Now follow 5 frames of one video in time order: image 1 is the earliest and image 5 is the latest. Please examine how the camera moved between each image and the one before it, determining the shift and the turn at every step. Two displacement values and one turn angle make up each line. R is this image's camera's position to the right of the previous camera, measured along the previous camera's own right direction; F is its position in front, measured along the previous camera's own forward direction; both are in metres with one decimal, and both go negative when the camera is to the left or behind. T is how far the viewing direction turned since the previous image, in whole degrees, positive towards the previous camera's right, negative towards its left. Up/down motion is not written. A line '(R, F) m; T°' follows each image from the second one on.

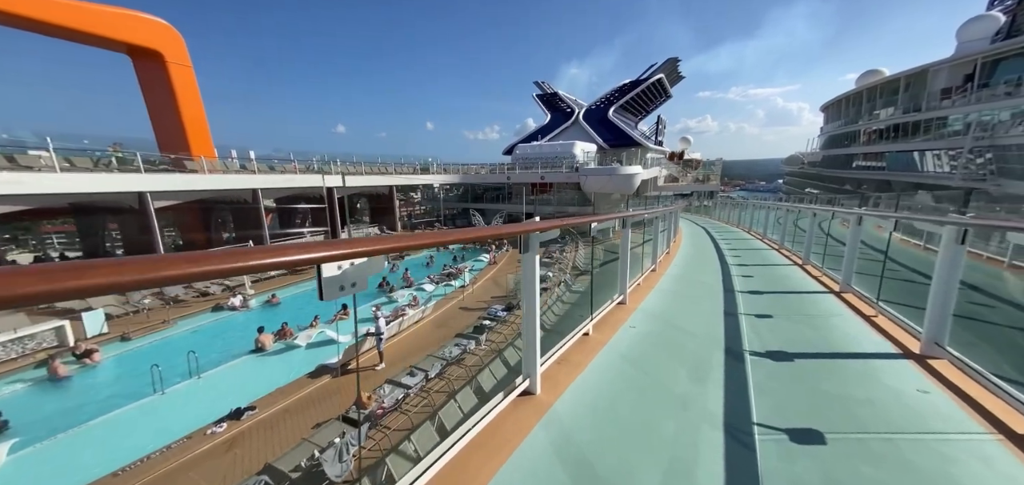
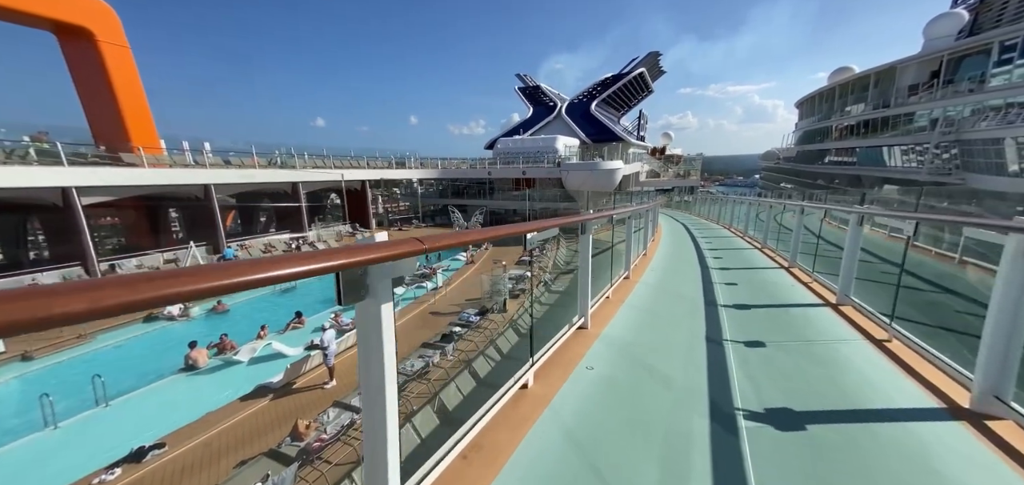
(+0.2, +0.3) m; +2°
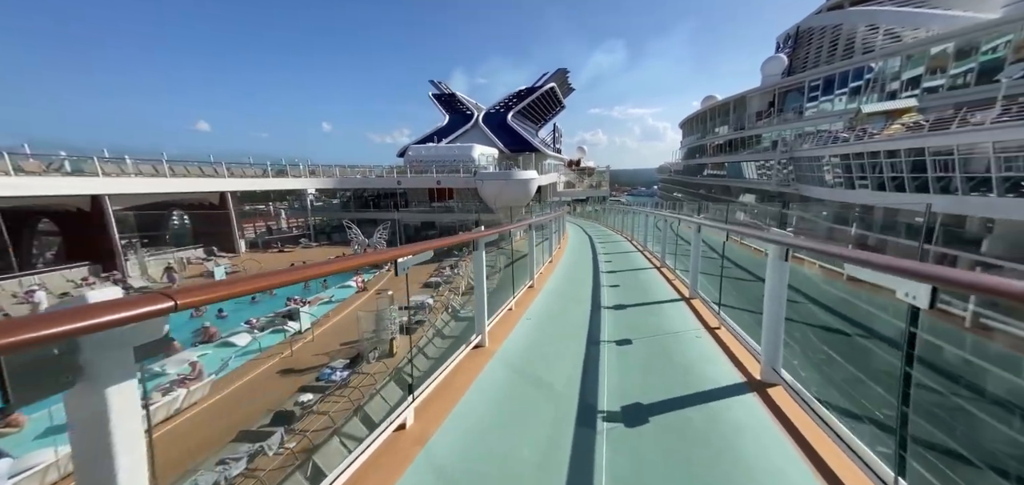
(+0.6, +1.0) m; +12°
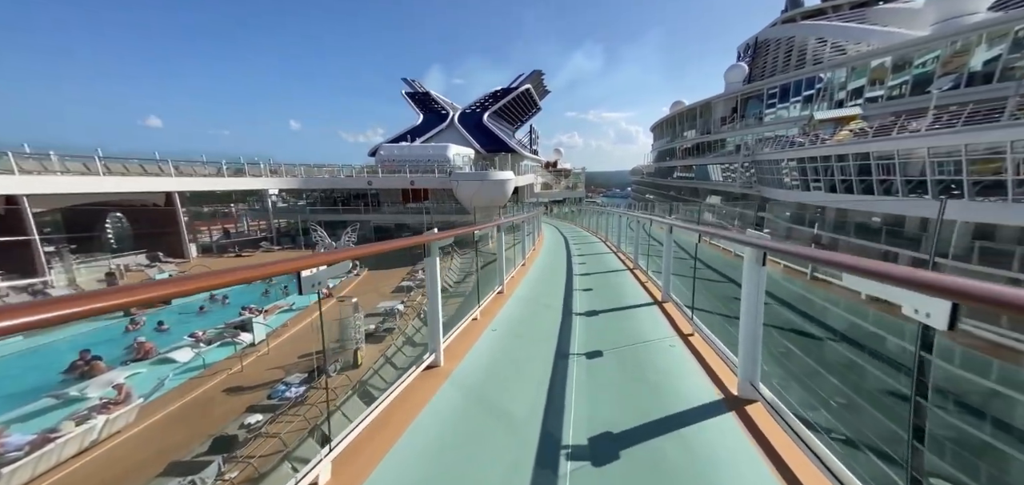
(+0.1, +0.2) m; +3°
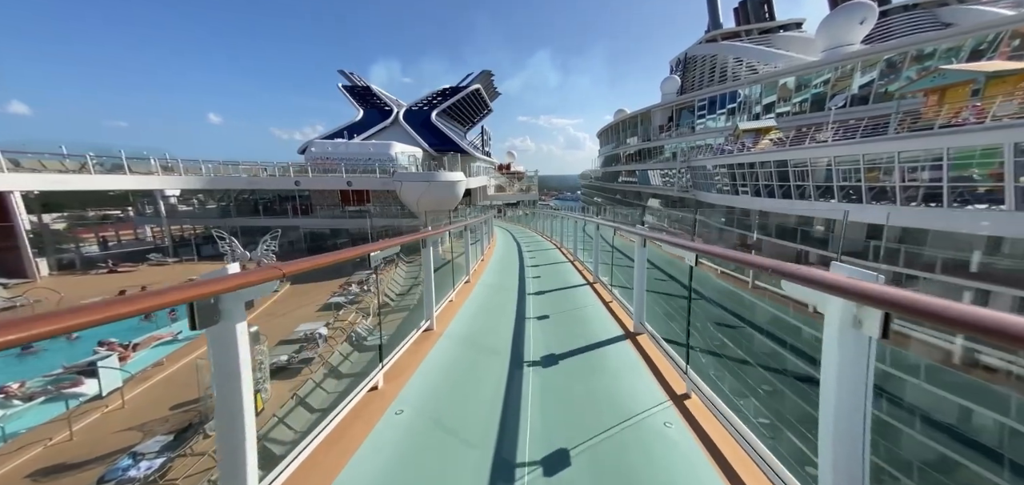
(+0.2, +0.8) m; +7°
